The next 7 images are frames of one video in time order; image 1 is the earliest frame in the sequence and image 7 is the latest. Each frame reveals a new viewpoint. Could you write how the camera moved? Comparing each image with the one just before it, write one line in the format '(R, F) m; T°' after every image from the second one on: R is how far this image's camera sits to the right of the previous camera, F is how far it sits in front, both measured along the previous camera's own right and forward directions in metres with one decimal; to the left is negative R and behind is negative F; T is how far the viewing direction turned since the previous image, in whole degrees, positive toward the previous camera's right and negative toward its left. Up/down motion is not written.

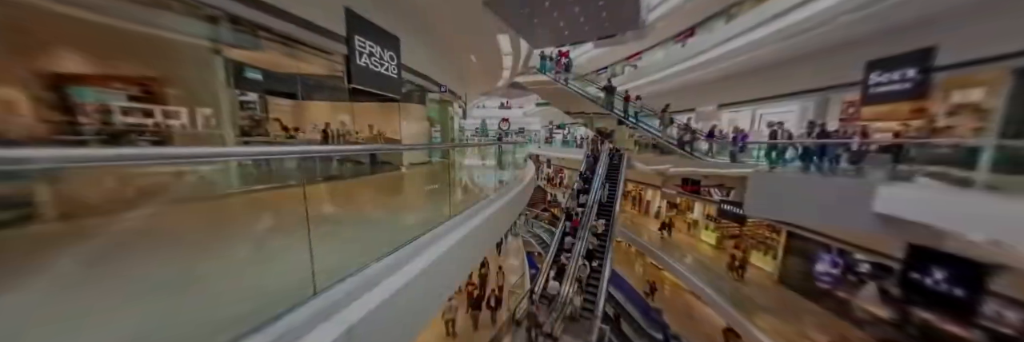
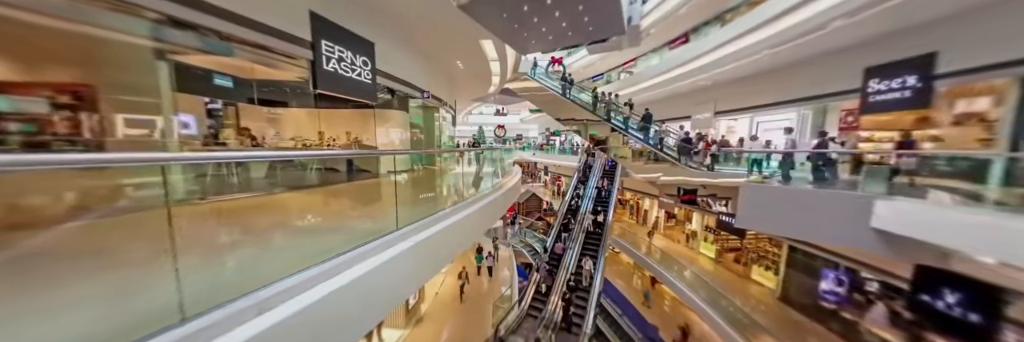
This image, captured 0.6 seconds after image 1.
(+0.5, +0.2) m; -1°
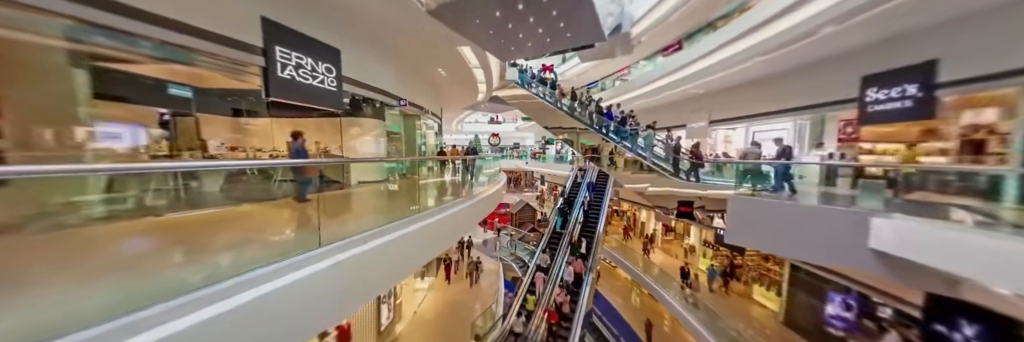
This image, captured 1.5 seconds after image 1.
(+0.7, +0.3) m; -1°
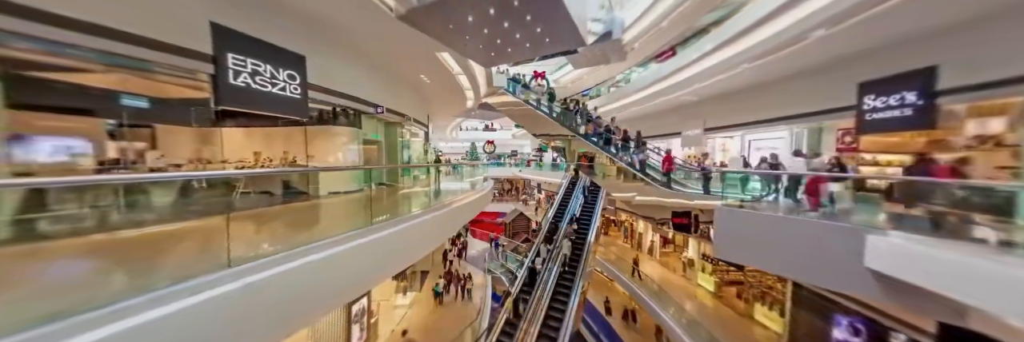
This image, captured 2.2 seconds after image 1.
(+0.6, +0.3) m; -1°
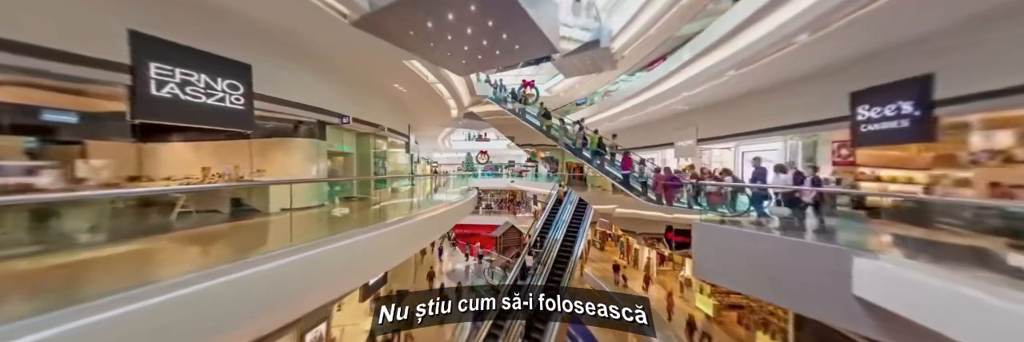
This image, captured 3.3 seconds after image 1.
(+0.8, +0.4) m; -1°
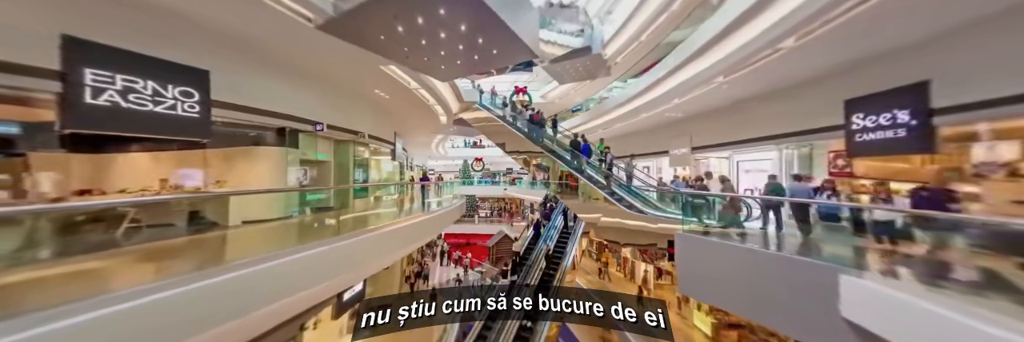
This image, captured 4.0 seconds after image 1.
(+0.5, +0.3) m; 0°
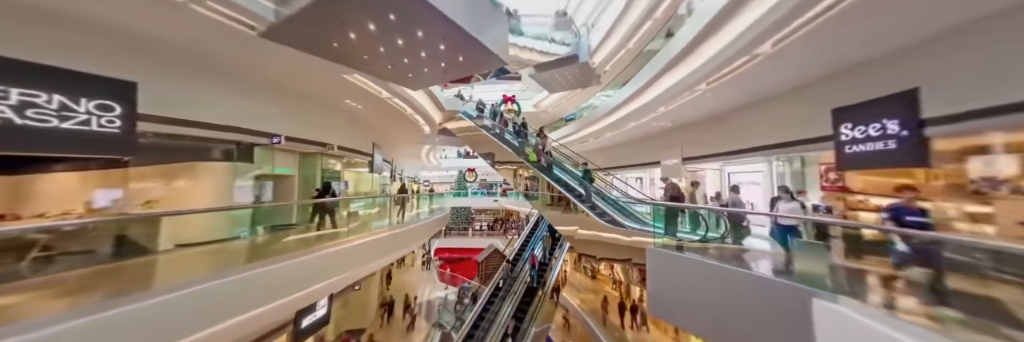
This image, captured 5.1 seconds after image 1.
(+0.7, +0.4) m; 0°
